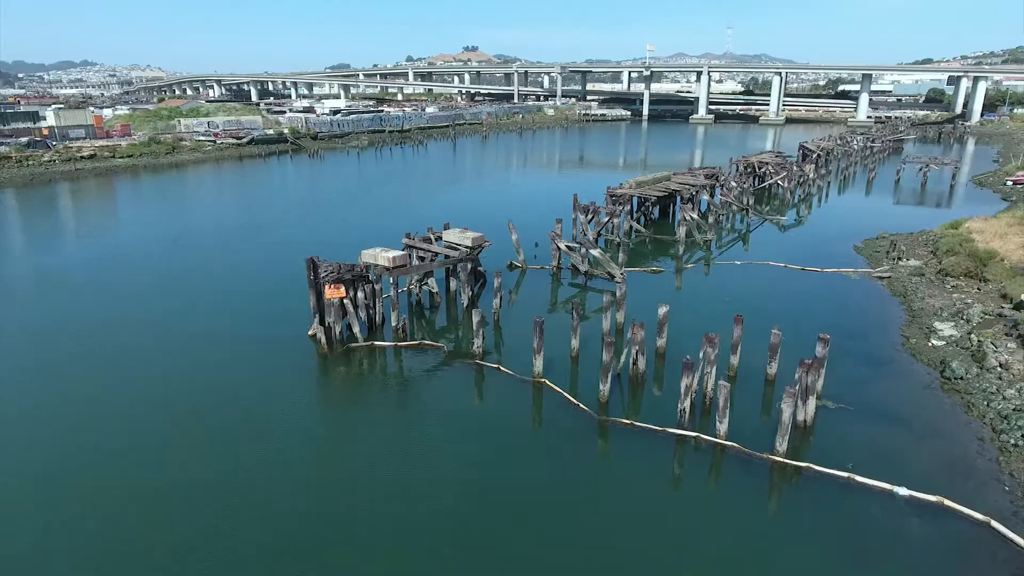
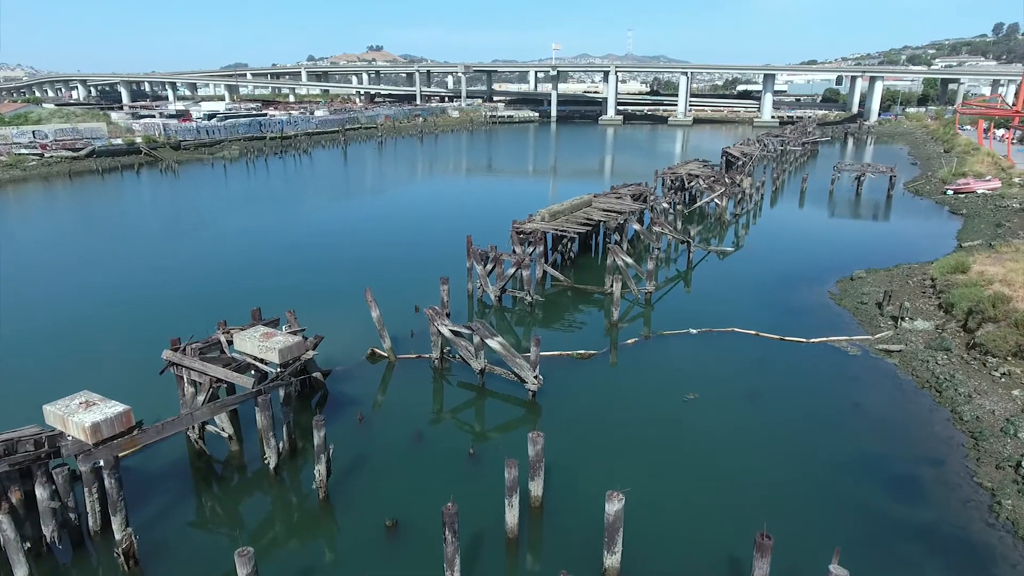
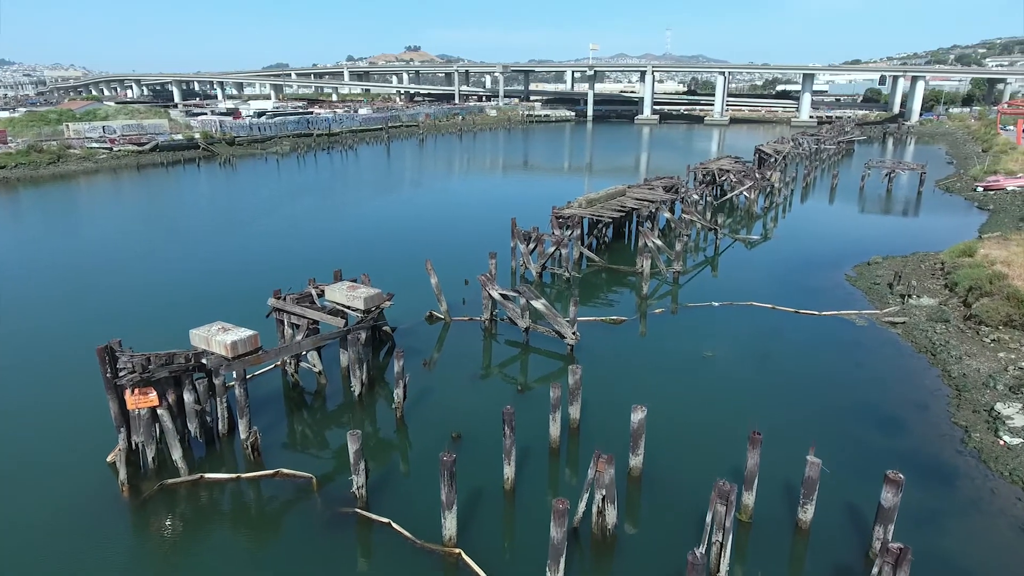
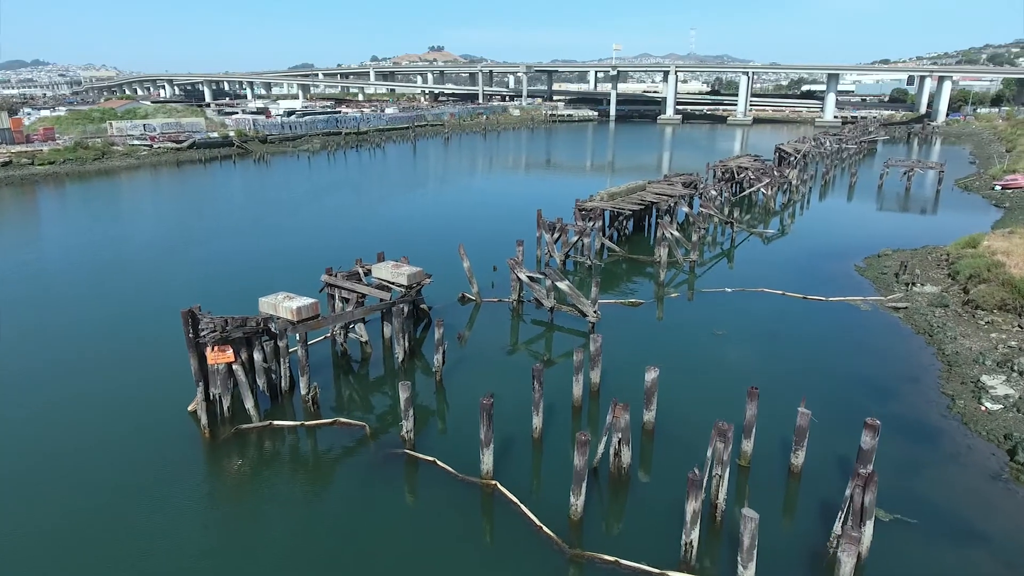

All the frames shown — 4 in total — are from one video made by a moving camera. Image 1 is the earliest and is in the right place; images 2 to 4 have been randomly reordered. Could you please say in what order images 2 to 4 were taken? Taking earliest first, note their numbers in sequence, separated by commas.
4, 3, 2
